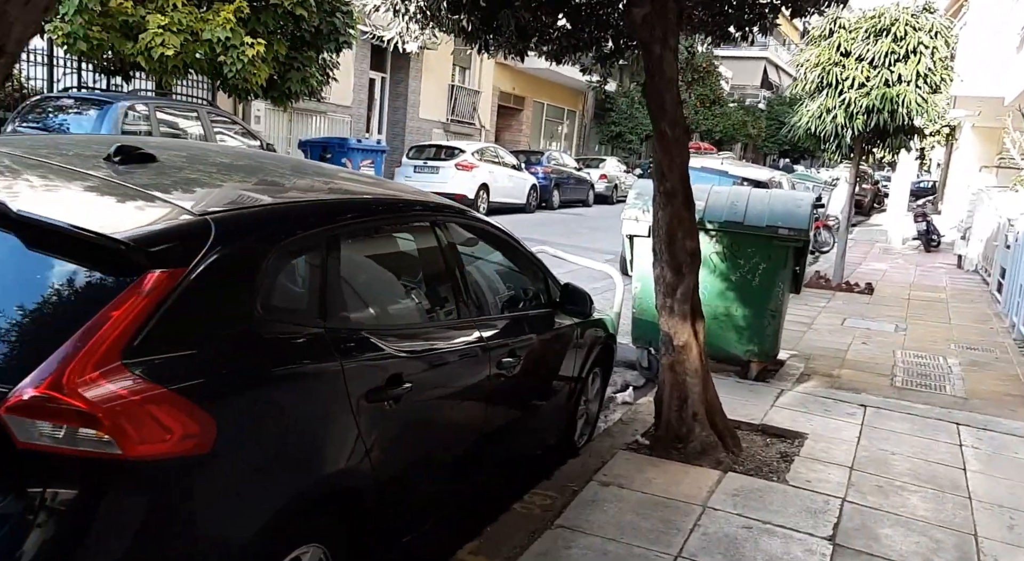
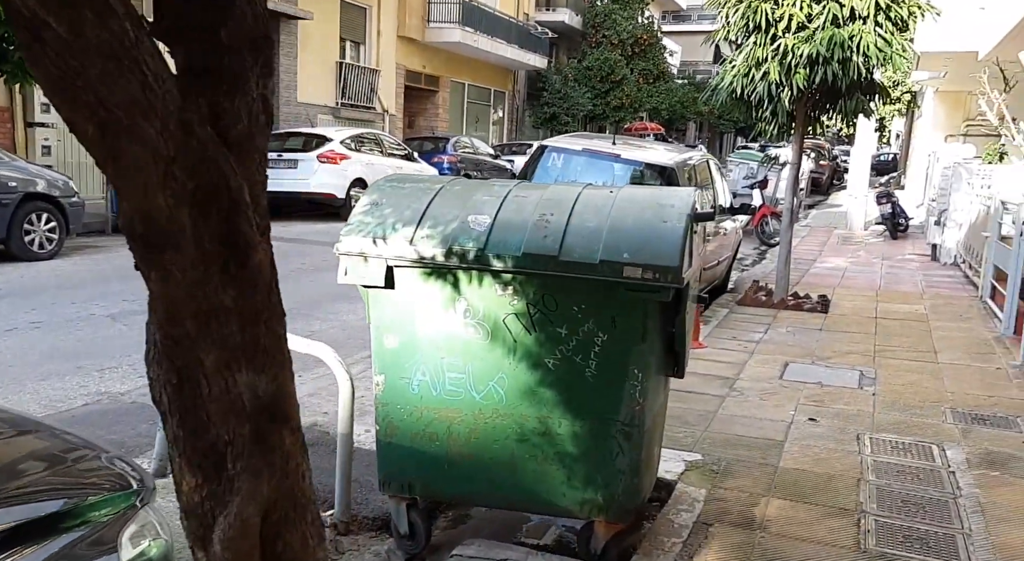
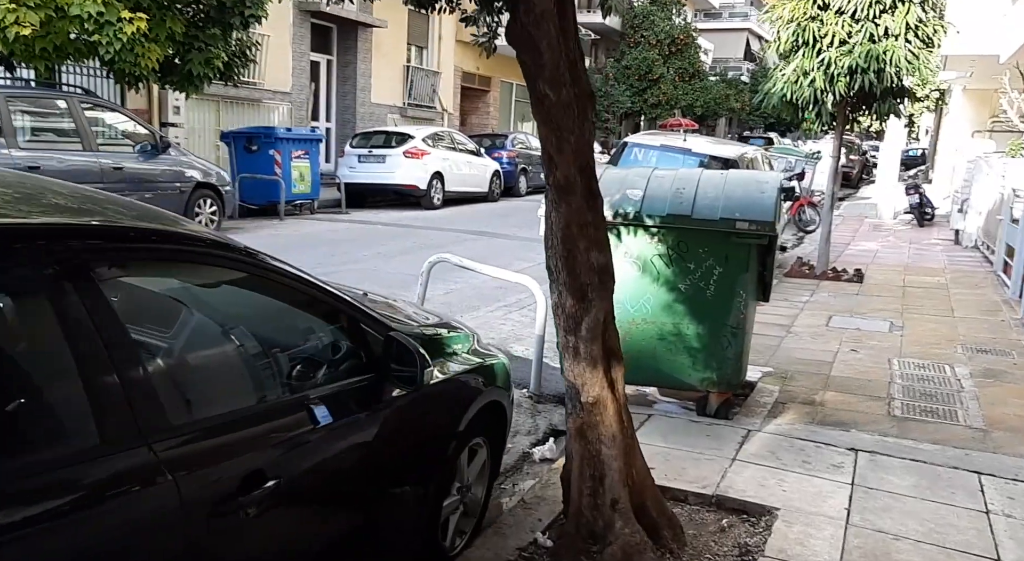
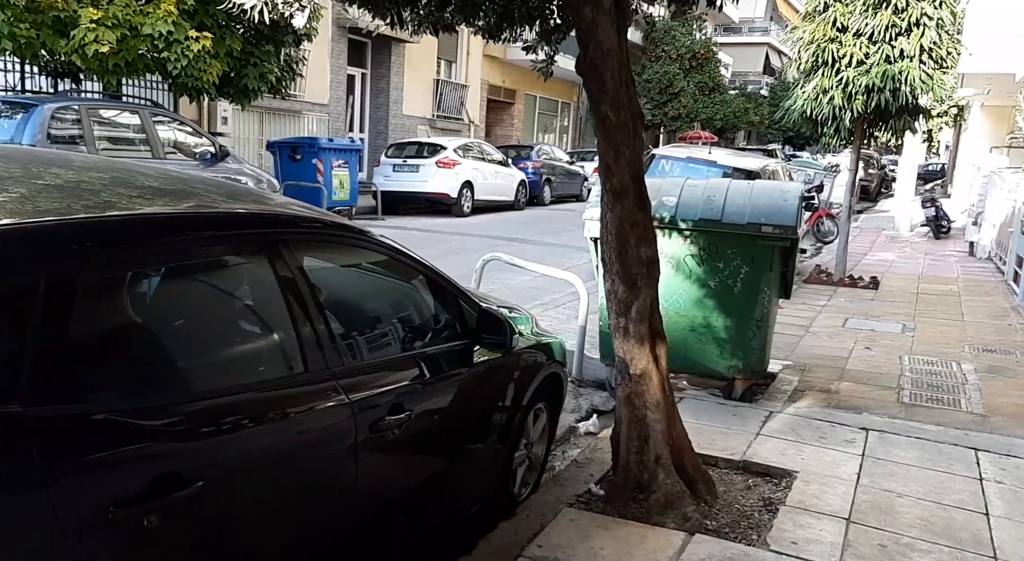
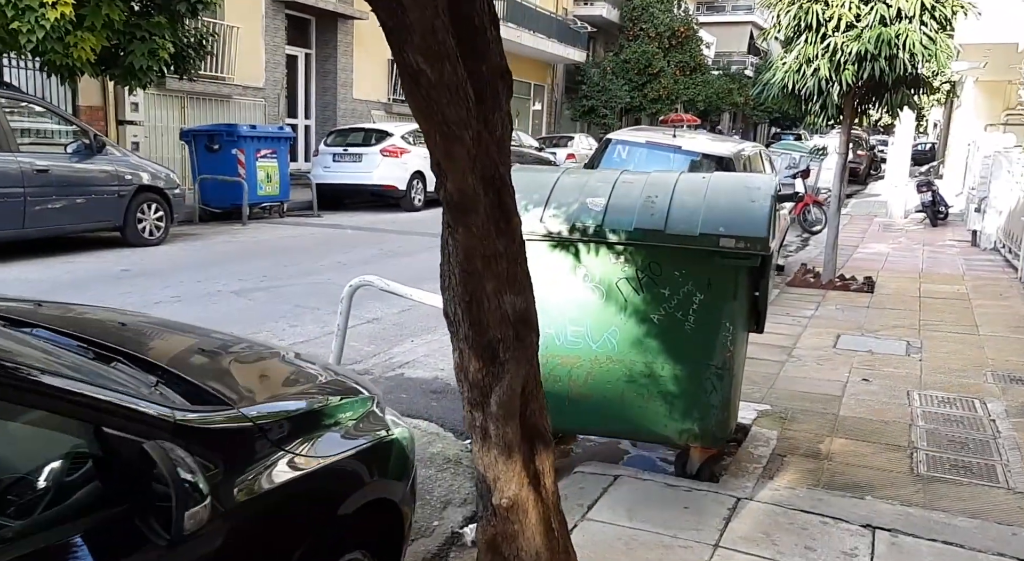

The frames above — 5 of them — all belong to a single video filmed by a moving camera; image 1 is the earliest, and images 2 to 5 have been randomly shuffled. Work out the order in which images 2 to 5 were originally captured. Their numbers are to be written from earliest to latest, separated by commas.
4, 3, 5, 2
